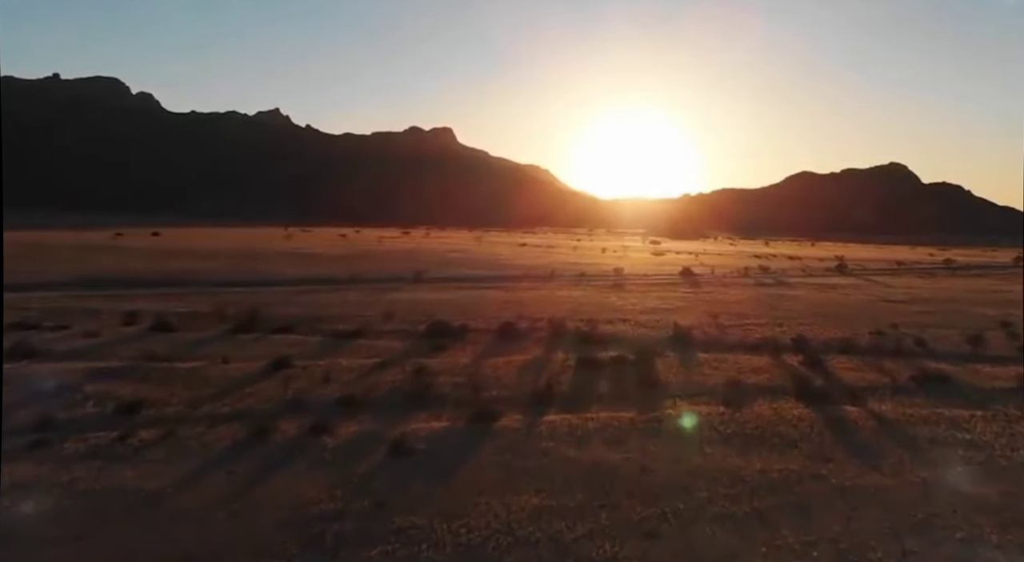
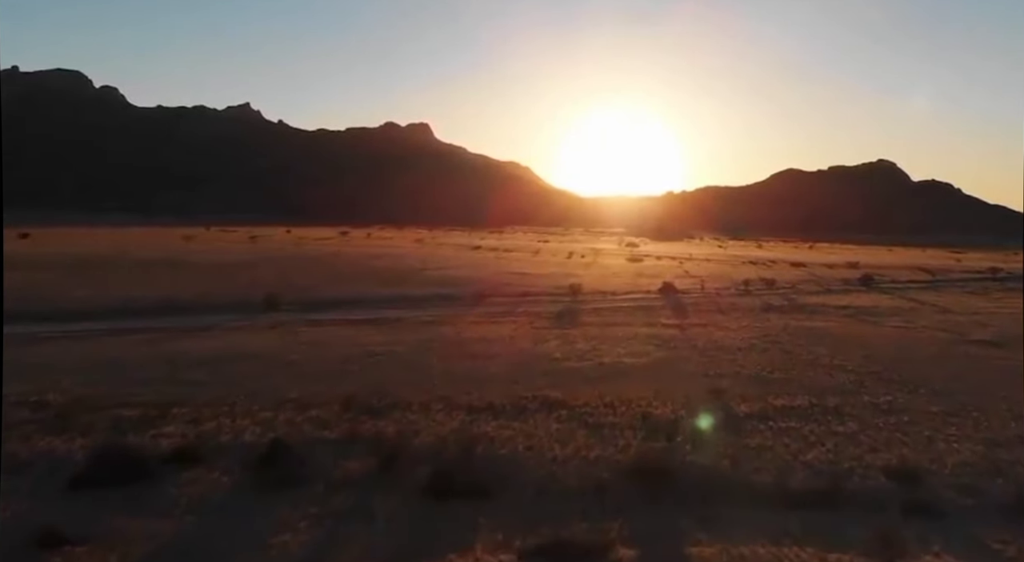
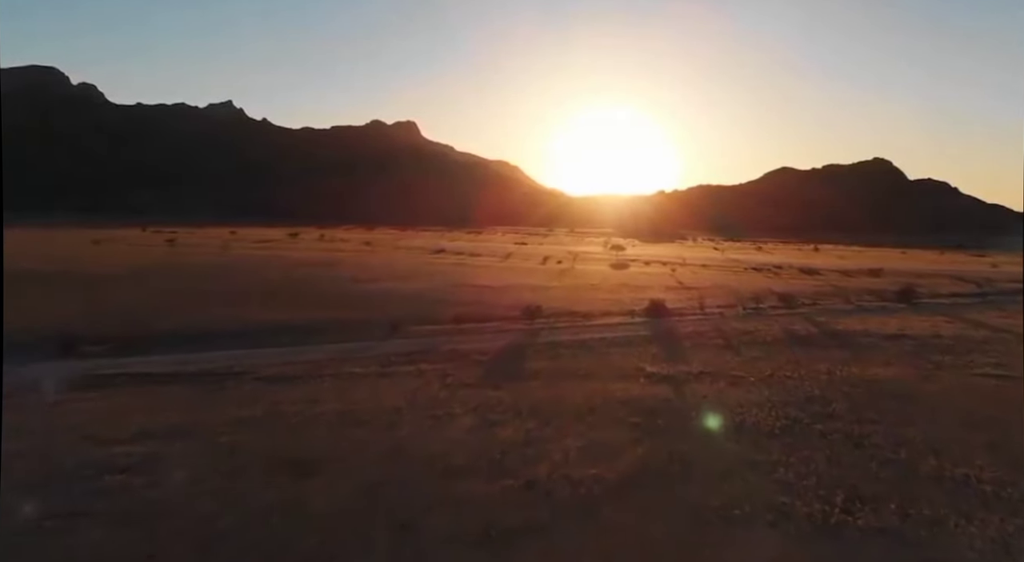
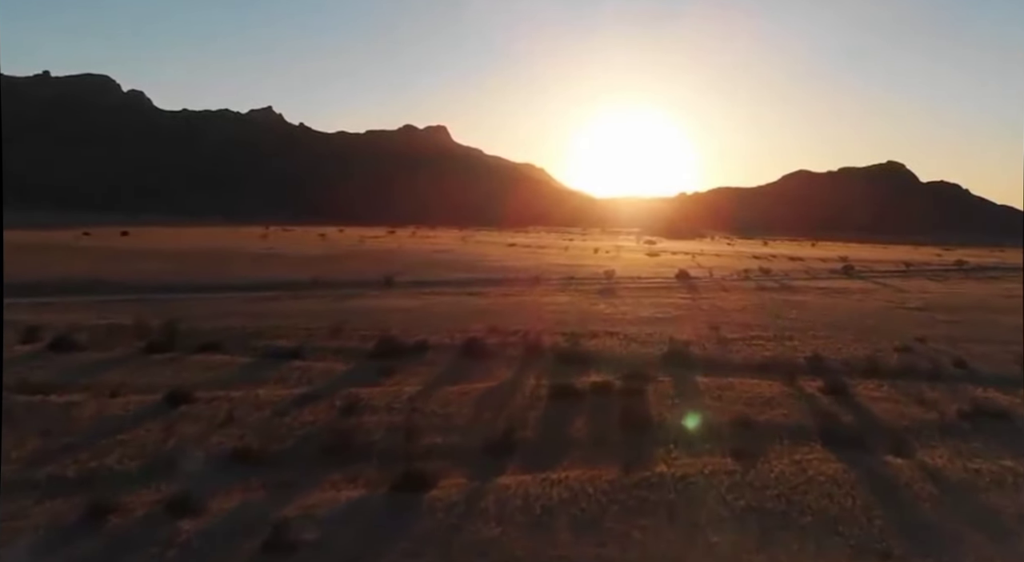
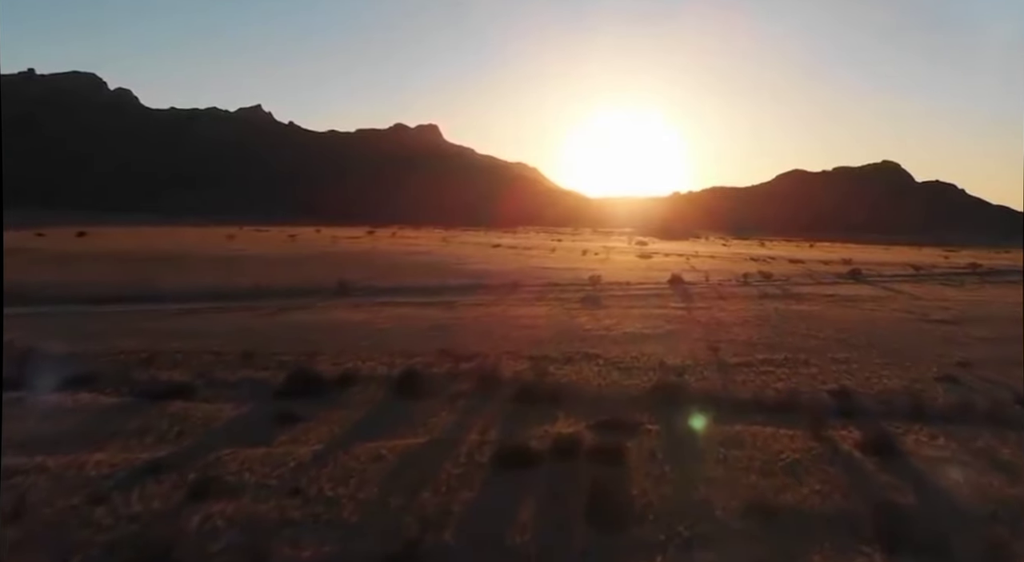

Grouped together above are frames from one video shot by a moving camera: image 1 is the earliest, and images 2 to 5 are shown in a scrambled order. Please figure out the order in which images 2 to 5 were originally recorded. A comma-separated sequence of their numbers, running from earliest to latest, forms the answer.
4, 5, 2, 3
